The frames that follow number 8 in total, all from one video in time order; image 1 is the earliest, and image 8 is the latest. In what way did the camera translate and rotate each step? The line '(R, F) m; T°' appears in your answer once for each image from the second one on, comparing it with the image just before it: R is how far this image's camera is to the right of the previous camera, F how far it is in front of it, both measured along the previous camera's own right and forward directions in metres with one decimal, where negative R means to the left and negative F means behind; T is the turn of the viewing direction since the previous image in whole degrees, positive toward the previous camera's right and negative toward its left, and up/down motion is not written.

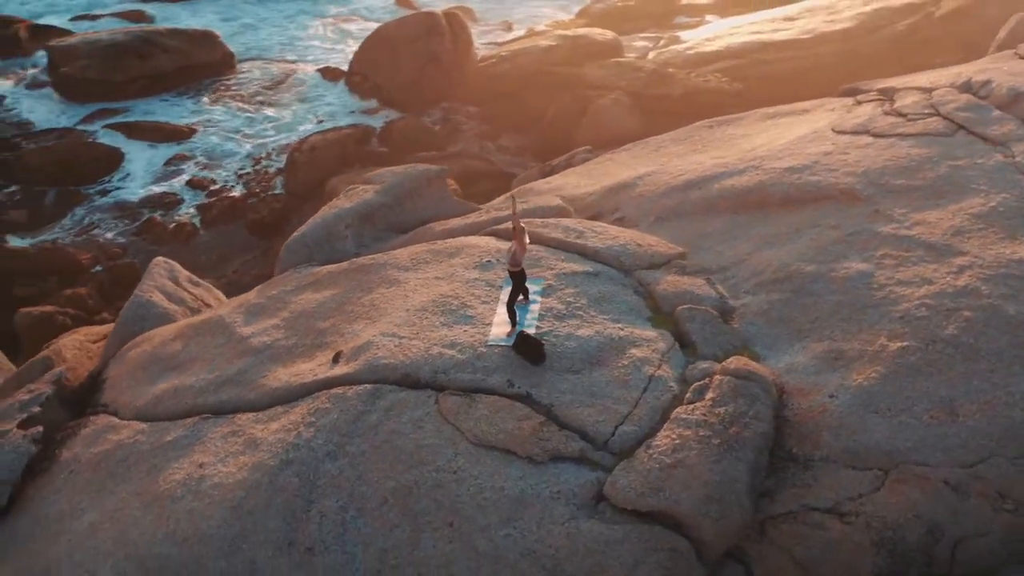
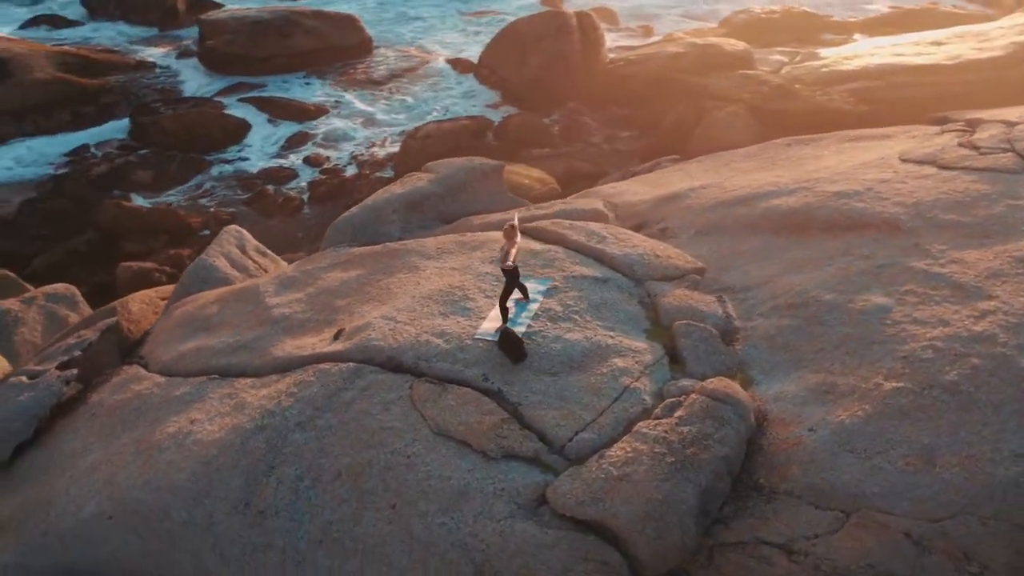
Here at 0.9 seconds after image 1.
(+0.9, 0.0) m; -9°
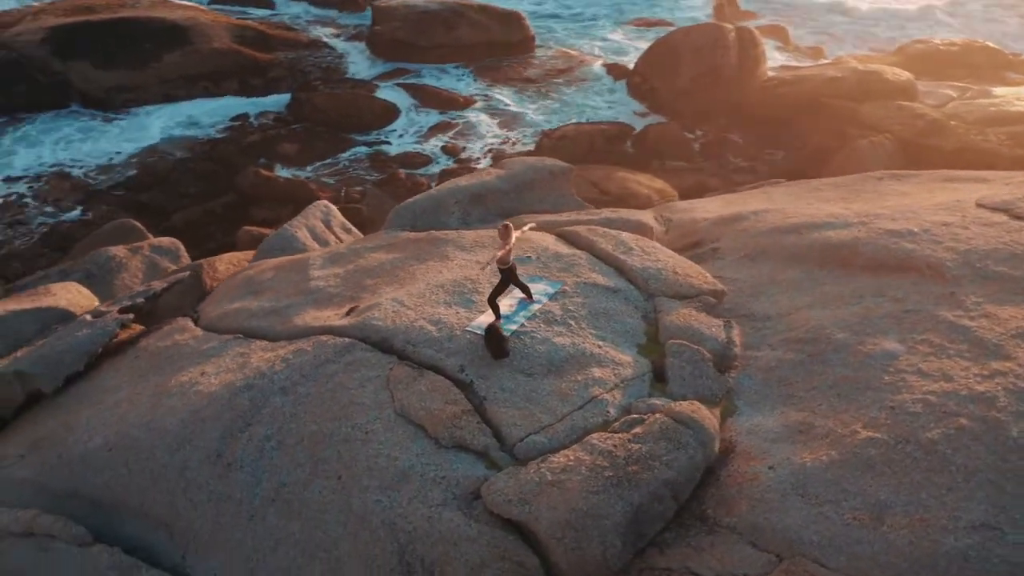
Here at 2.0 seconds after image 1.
(+1.1, +0.1) m; -11°
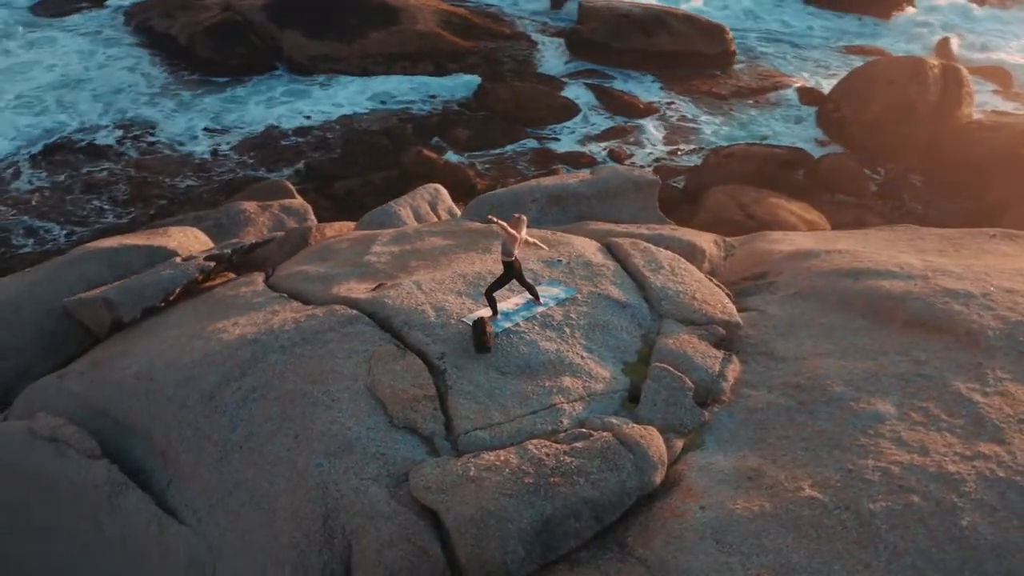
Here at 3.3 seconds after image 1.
(+1.3, +0.1) m; -13°
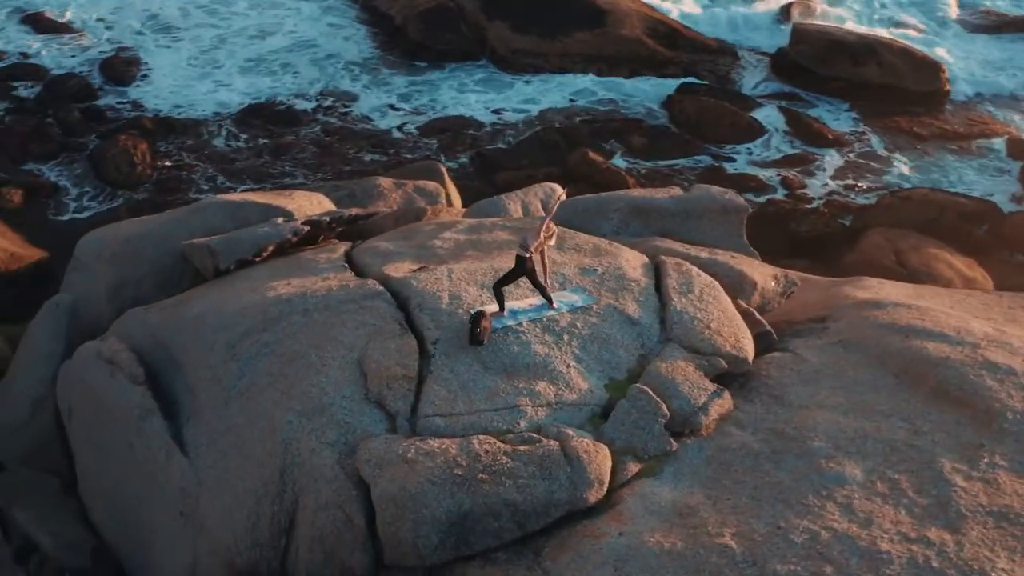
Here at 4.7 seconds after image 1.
(+1.3, +0.1) m; -13°
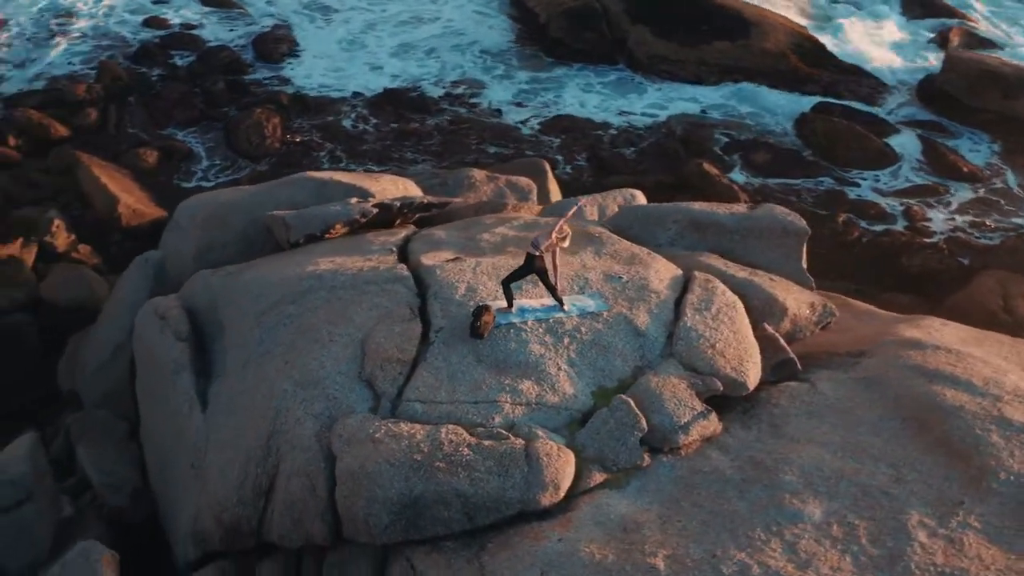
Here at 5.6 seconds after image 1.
(+0.9, 0.0) m; -9°
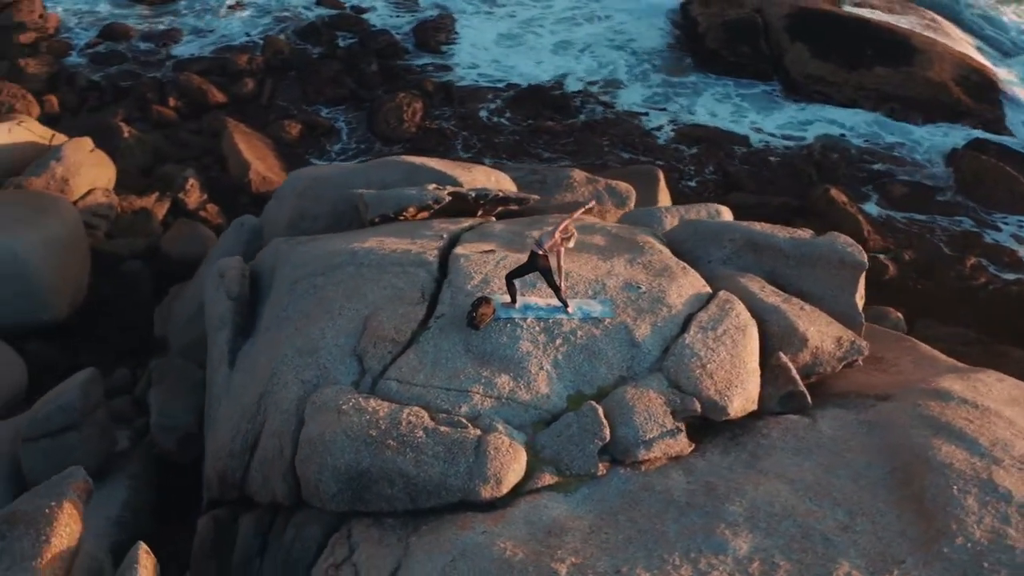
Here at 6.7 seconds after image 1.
(+1.0, 0.0) m; -10°
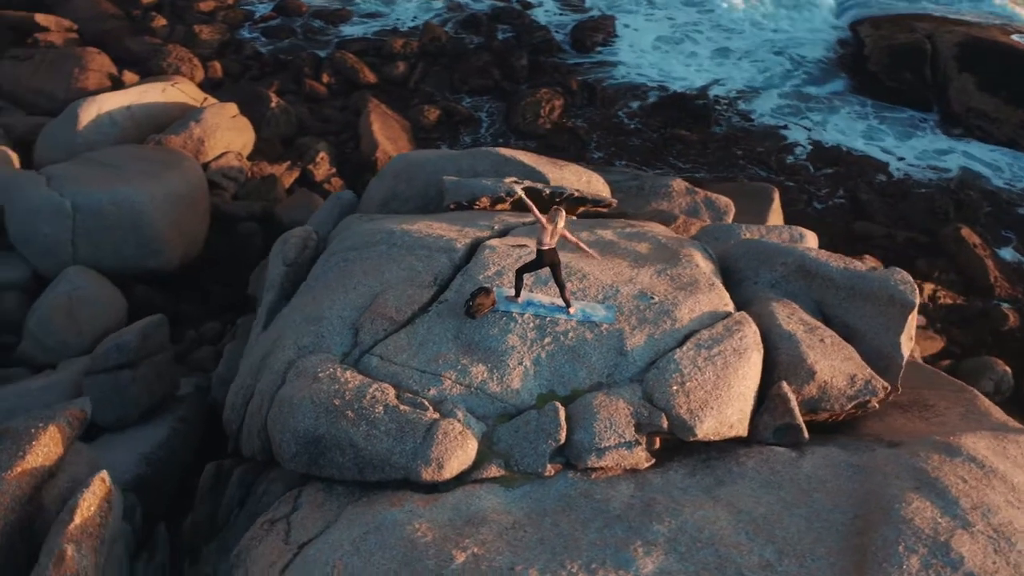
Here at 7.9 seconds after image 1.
(+1.0, +0.1) m; -10°
